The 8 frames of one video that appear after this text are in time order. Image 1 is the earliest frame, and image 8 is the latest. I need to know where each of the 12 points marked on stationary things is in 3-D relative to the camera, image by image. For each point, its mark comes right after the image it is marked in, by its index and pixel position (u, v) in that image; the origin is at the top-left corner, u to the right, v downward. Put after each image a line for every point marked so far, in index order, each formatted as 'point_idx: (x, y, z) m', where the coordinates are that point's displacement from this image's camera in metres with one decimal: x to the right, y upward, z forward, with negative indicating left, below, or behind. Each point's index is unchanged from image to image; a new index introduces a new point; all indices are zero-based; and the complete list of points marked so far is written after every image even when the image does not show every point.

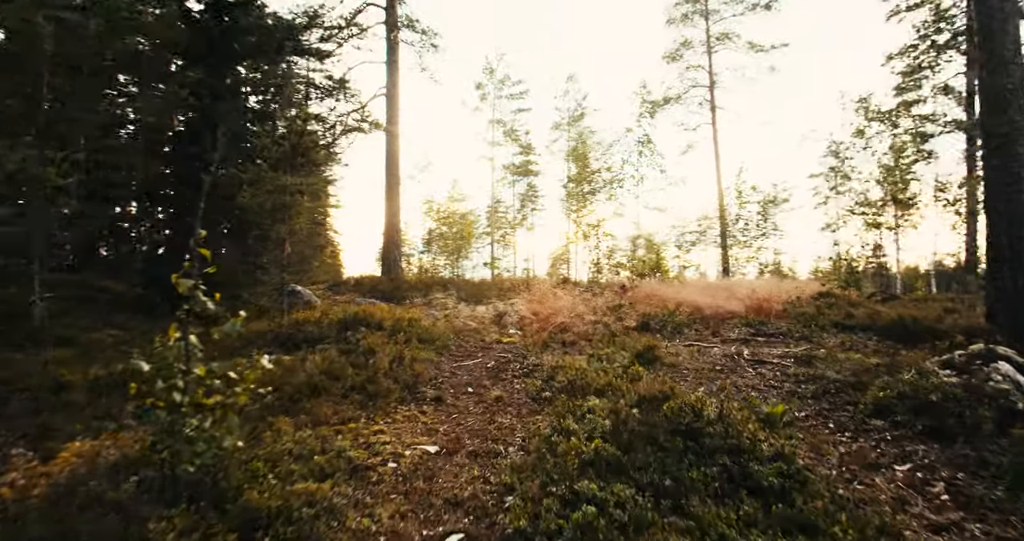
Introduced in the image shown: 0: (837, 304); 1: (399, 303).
0: (+5.3, -0.5, +10.9) m
1: (-2.3, -0.7, +13.5) m
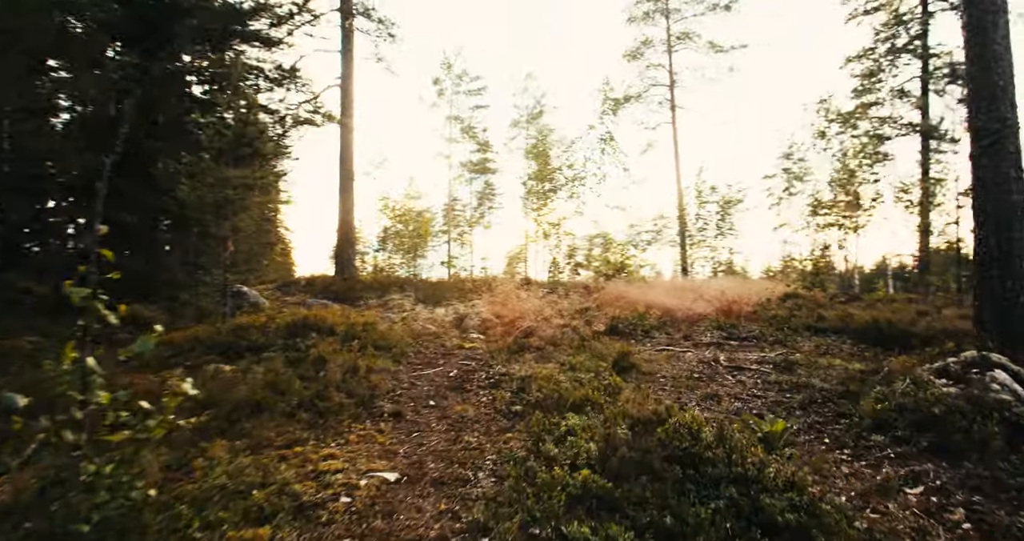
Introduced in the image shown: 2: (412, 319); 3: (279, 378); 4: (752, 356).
0: (+4.7, -0.6, +10.7) m
1: (-3.0, -0.7, +12.8) m
2: (-1.6, -0.8, +10.4) m
3: (-1.9, -0.9, +5.6) m
4: (+2.7, -1.0, +7.5) m
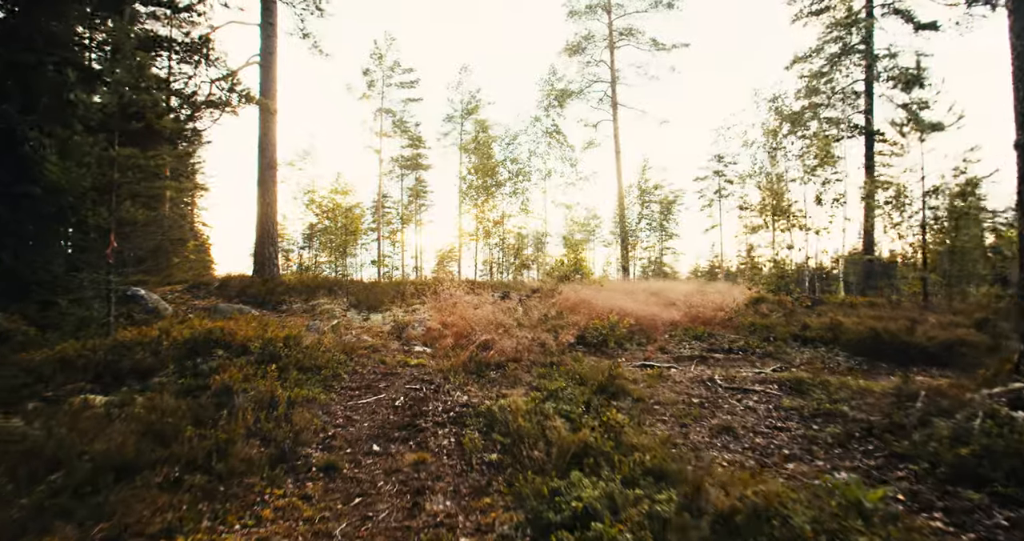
0: (+3.9, -0.6, +9.9) m
1: (-4.0, -0.7, +11.2) m
2: (-2.2, -0.8, +8.9) m
3: (-2.1, -0.9, +4.1) m
4: (+2.3, -1.0, +6.5) m
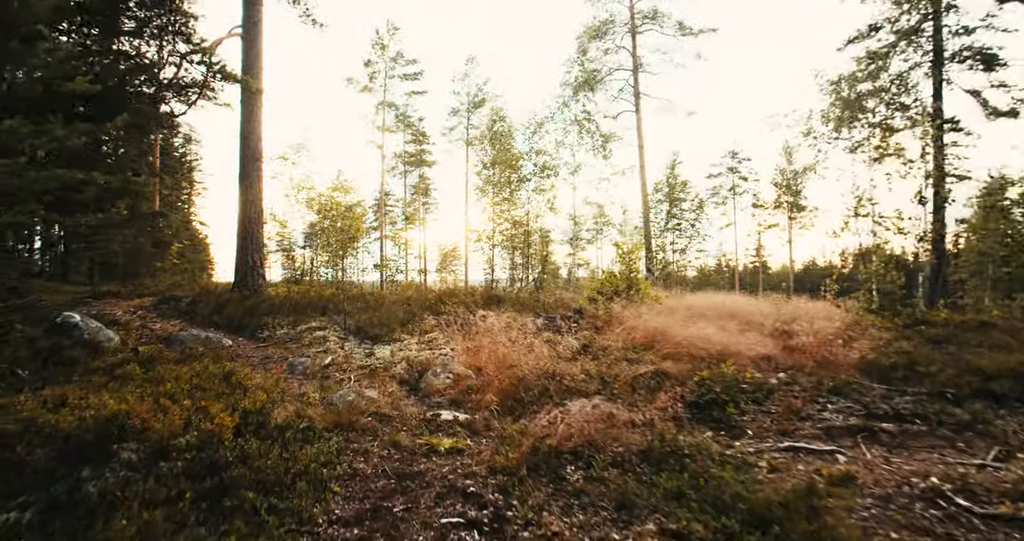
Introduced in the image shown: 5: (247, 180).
0: (+4.5, -0.8, +7.5) m
1: (-3.4, -0.9, +8.8) m
2: (-1.7, -1.0, +6.5) m
3: (-1.6, -1.2, +1.7) m
4: (+2.8, -1.2, +4.1) m
5: (-4.9, +1.7, +12.4) m
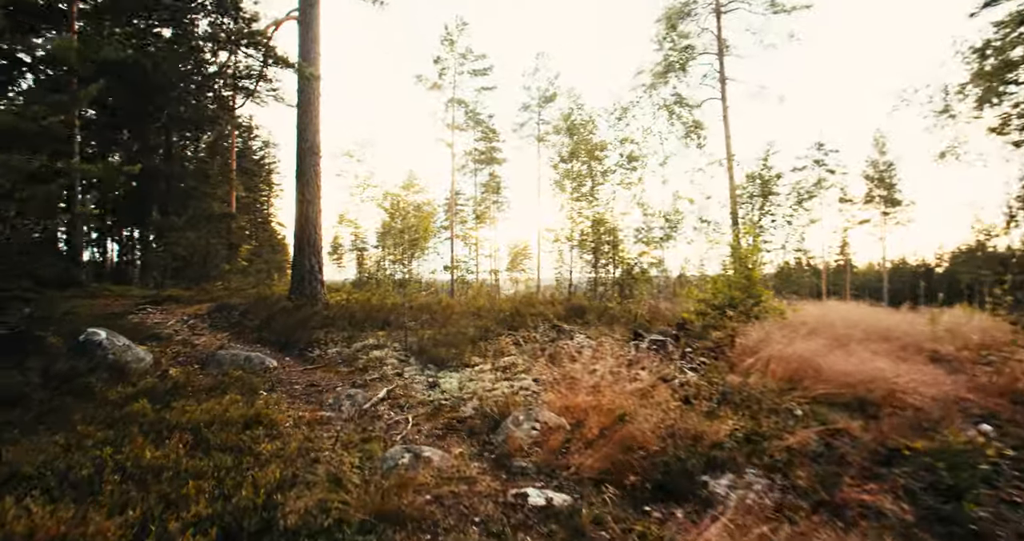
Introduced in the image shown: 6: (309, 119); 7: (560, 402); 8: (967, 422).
0: (+5.3, -0.9, +5.4) m
1: (-2.4, -1.0, +7.5) m
2: (-0.9, -1.1, +5.1) m
3: (-1.3, -1.3, +0.3) m
4: (+3.4, -1.3, +2.3) m
5: (-3.5, +1.6, +11.3) m
6: (-3.4, +2.6, +11.4) m
7: (+0.3, -0.9, +5.0) m
8: (+3.0, -1.0, +4.6) m
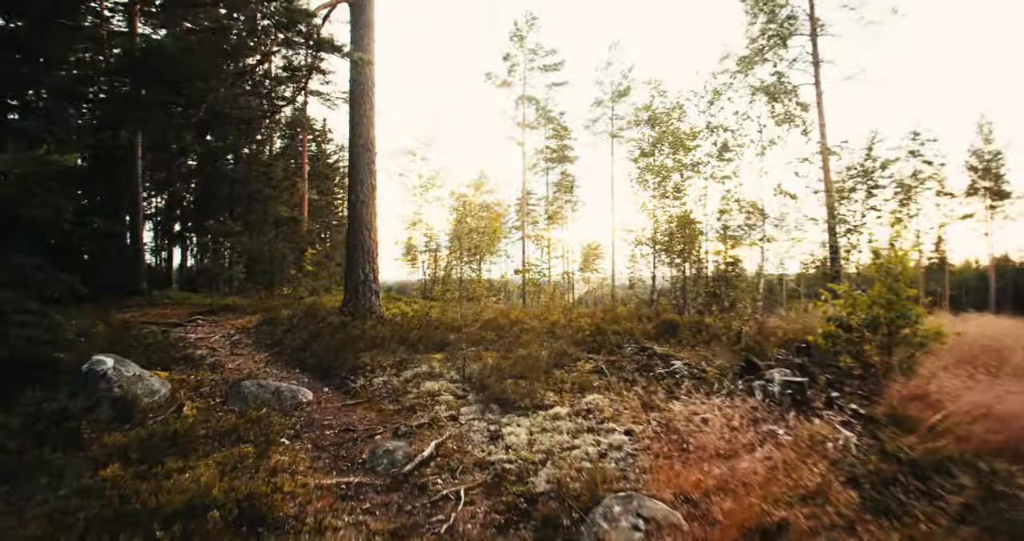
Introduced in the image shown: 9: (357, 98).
0: (+5.8, -1.0, +3.4) m
1: (-1.6, -1.2, +6.3) m
2: (-0.4, -1.3, +3.8) m
3: (-1.3, -1.4, -1.0) m
4: (+3.5, -1.4, +0.5) m
5: (-2.4, +1.5, +10.2) m
6: (-2.3, +2.4, +10.3) m
7: (+0.8, -1.1, +3.5) m
8: (+3.5, -1.1, +2.8) m
9: (-2.3, +2.6, +10.3) m
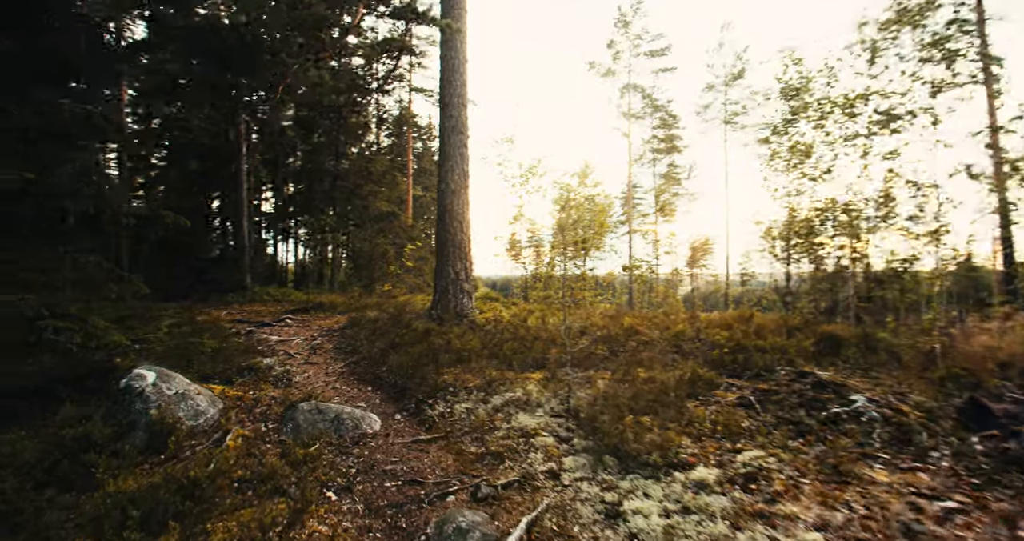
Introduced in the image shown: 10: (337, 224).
0: (+6.2, -1.1, +1.0) m
1: (-0.7, -1.2, +5.1) m
2: (+0.1, -1.3, +2.4) m
3: (-1.6, -1.5, -2.2) m
4: (+3.4, -1.5, -1.5) m
5: (-0.9, +1.5, +9.0) m
6: (-0.8, +2.5, +9.1) m
7: (+1.2, -1.1, +1.9) m
8: (+3.7, -1.2, +0.8) m
9: (-0.8, +2.7, +9.1) m
10: (-5.0, +1.3, +19.1) m
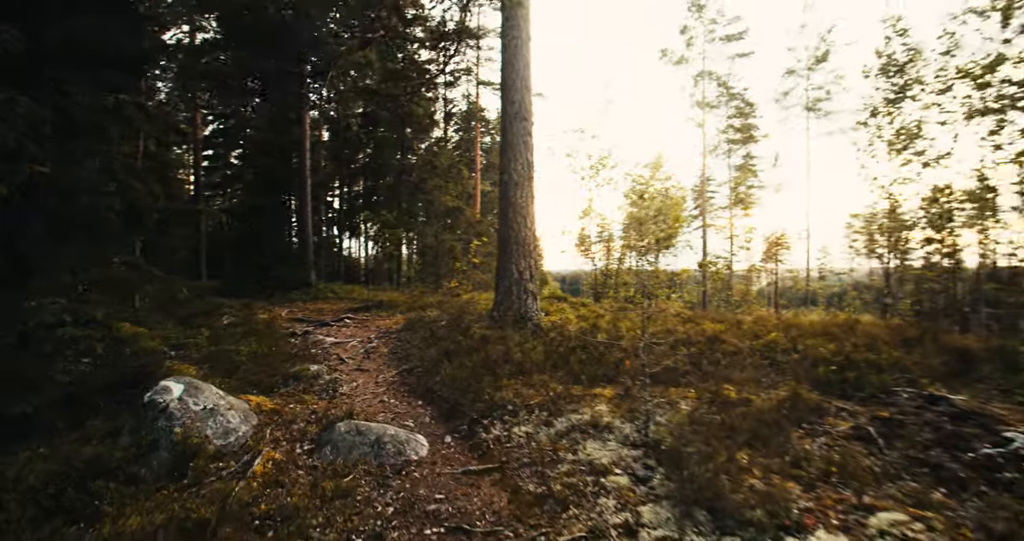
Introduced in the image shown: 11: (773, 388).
0: (+6.2, -1.1, -0.3) m
1: (-0.3, -1.2, +4.4) m
2: (+0.2, -1.3, +1.6) m
3: (-1.9, -1.5, -2.7) m
4: (+3.2, -1.6, -2.5) m
5: (0.0, +1.5, +8.3) m
6: (+0.1, +2.5, +8.4) m
7: (+1.3, -1.1, +1.1) m
8: (+3.7, -1.3, -0.3) m
9: (0.0, +2.7, +8.4) m
10: (-3.1, +1.4, +18.8) m
11: (+2.0, -0.8, +5.0) m
